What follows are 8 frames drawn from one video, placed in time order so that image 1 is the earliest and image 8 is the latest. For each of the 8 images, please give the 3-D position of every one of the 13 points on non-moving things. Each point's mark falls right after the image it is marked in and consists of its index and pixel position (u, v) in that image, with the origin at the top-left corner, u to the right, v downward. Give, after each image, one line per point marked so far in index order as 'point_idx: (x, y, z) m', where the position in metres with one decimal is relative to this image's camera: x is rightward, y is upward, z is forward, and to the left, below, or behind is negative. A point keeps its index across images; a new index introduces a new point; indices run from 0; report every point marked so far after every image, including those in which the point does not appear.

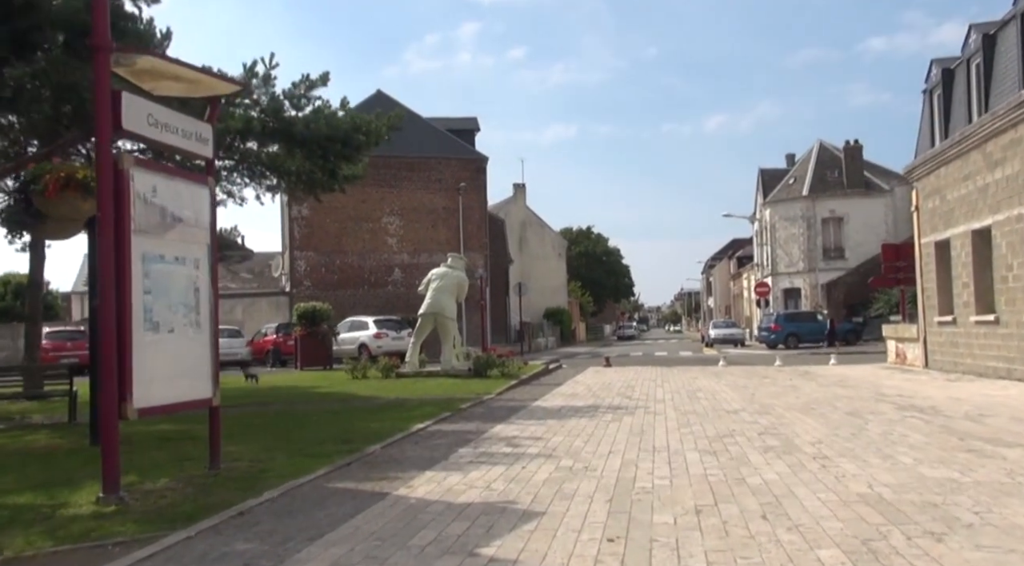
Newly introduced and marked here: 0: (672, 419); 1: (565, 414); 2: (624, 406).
0: (+2.2, -1.9, +12.3) m
1: (+0.7, -2.0, +13.5) m
2: (+1.8, -2.0, +14.6) m
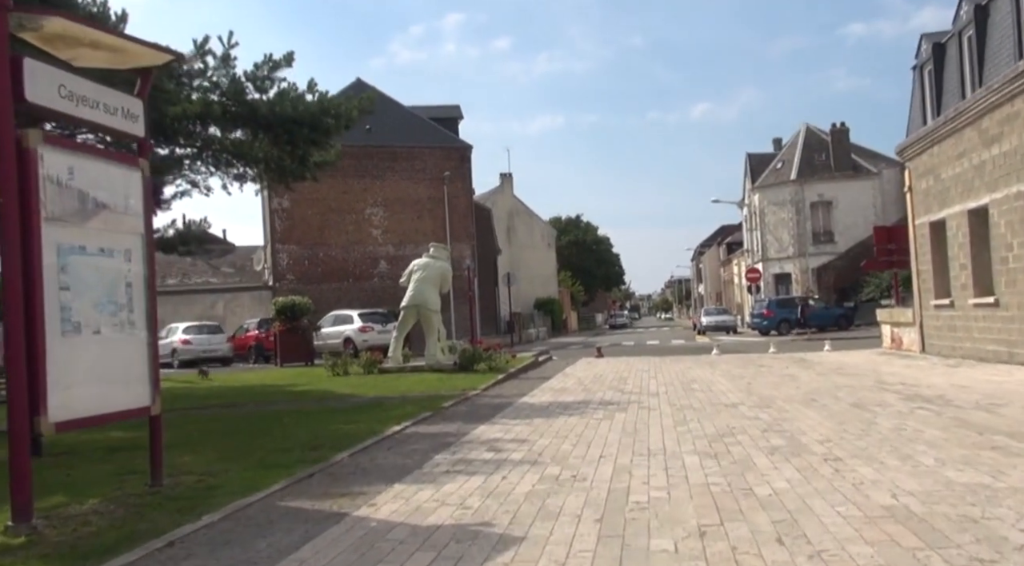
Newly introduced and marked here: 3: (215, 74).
0: (+2.0, -1.7, +11.5) m
1: (+0.5, -1.9, +12.7) m
2: (+1.6, -1.9, +13.8) m
3: (-5.1, +3.6, +15.2) m
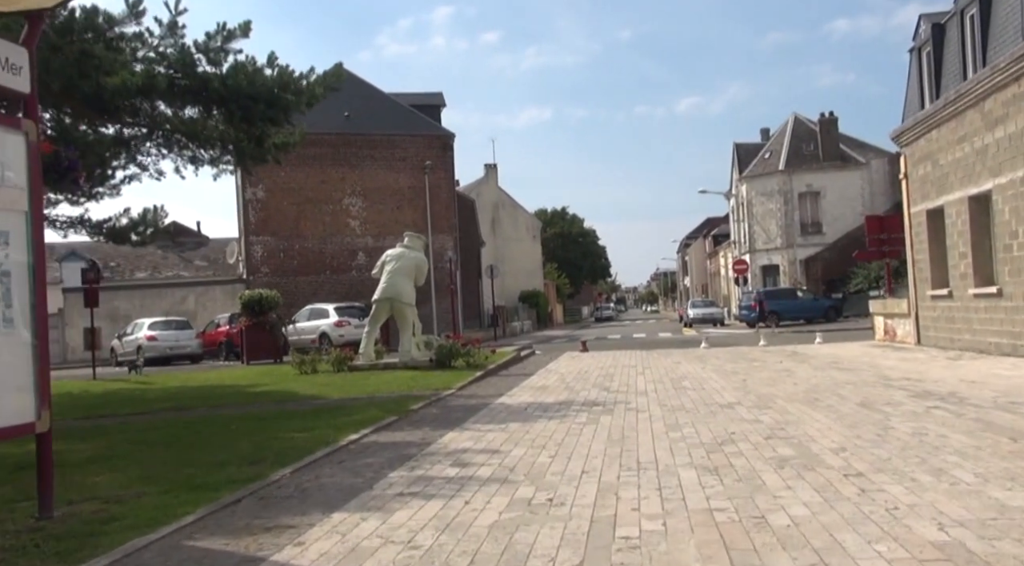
0: (+1.7, -1.6, +10.4) m
1: (+0.2, -1.7, +11.6) m
2: (+1.3, -1.7, +12.7) m
3: (-5.5, +3.7, +13.9) m
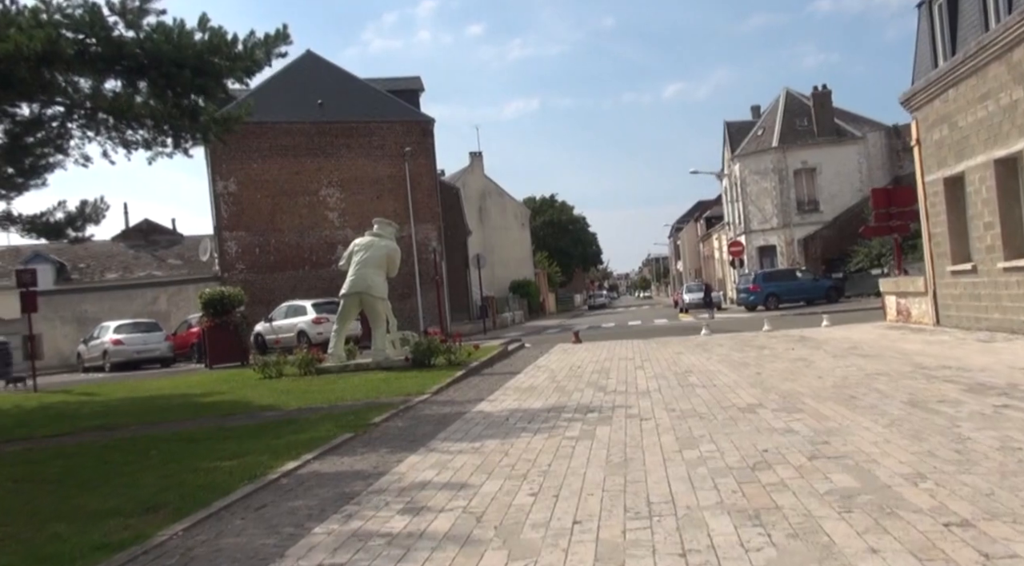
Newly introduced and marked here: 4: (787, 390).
0: (+1.5, -1.4, +8.5) m
1: (0.0, -1.6, +9.7) m
2: (+1.0, -1.5, +10.8) m
3: (-6.0, +3.7, +11.9) m
4: (+3.4, -1.3, +11.0) m
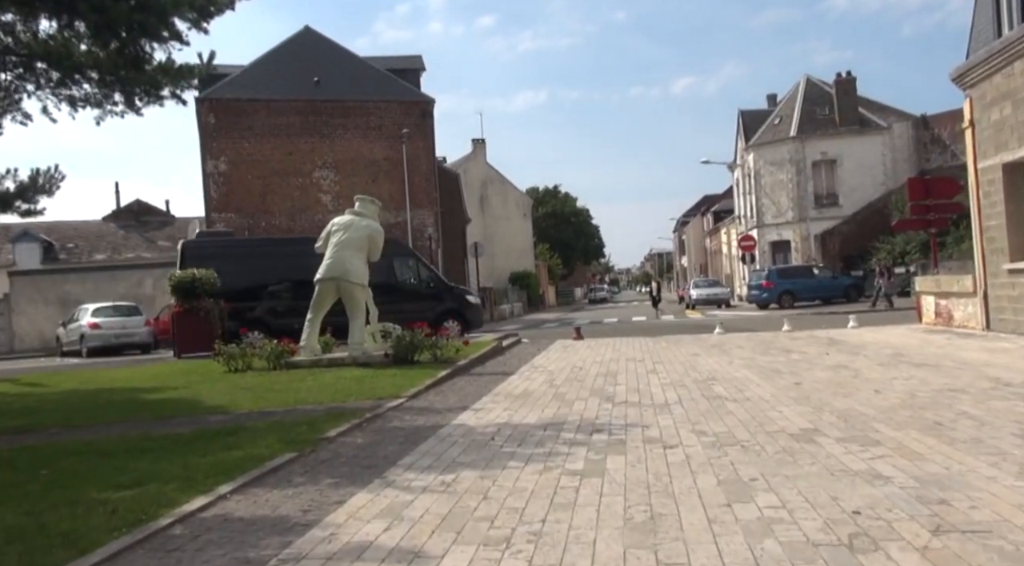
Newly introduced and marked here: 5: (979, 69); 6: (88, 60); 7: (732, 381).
0: (+1.4, -1.3, +6.4) m
1: (-0.2, -1.4, +7.6) m
2: (+0.9, -1.4, +8.7) m
3: (-5.9, +4.1, +9.8) m
4: (+3.3, -1.3, +8.8) m
5: (+9.7, +4.4, +18.4) m
6: (-5.1, +2.7, +10.1) m
7: (+2.9, -1.3, +12.0) m
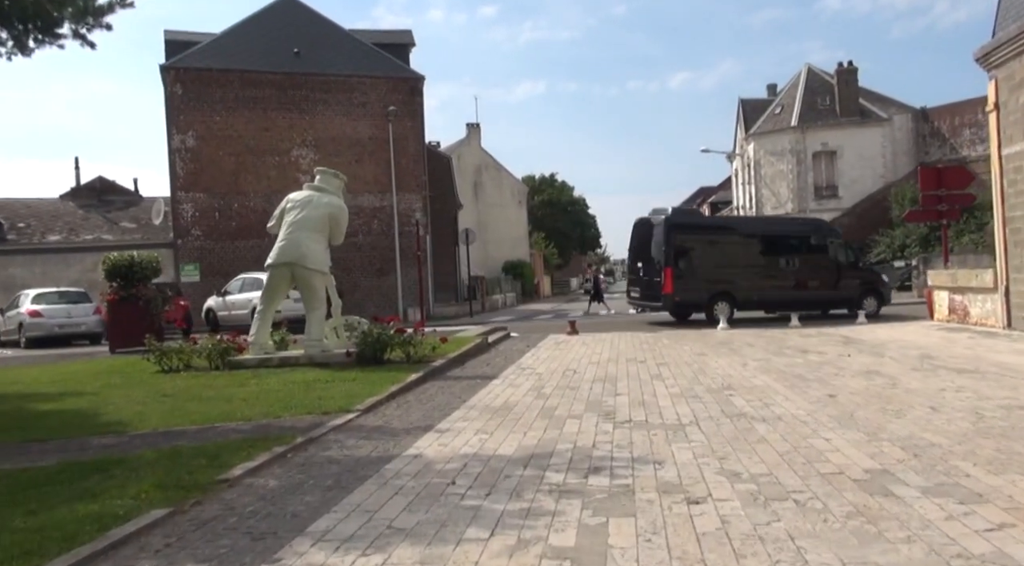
0: (+1.1, -1.3, +4.3) m
1: (-0.4, -1.3, +5.5) m
2: (+0.7, -1.3, +6.7) m
3: (-6.1, +4.2, +7.6) m
4: (+3.1, -1.2, +6.8) m
5: (+9.5, +4.6, +16.4) m
6: (-5.3, +2.8, +8.0) m
7: (+2.7, -1.2, +10.0) m
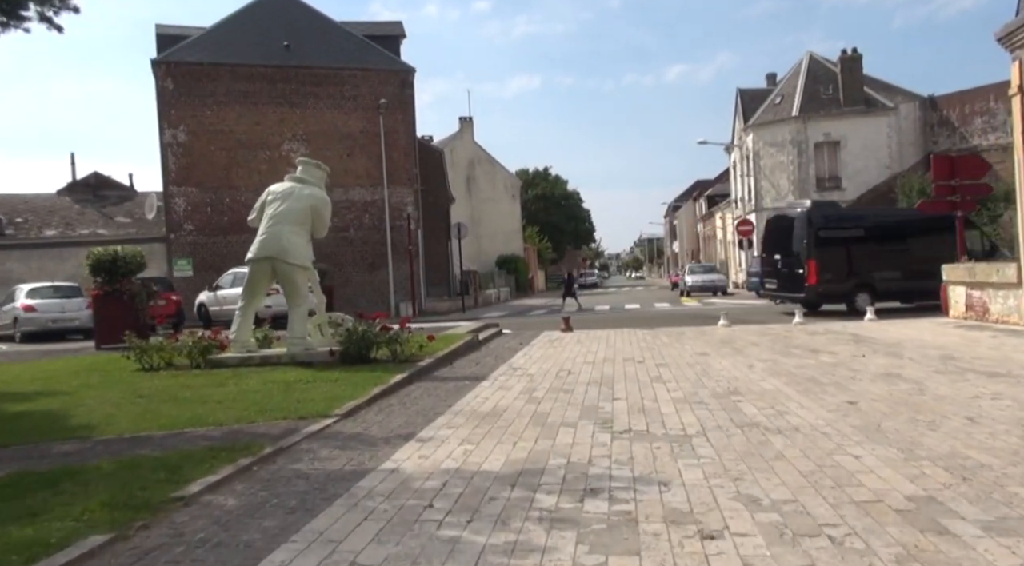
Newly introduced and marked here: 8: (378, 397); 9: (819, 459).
0: (+1.1, -1.3, +3.6) m
1: (-0.5, -1.3, +4.8) m
2: (+0.6, -1.3, +5.9) m
3: (-6.2, +4.2, +6.8) m
4: (+3.0, -1.2, +6.1) m
5: (+9.4, +4.6, +15.6) m
6: (-5.4, +2.9, +7.2) m
7: (+2.6, -1.2, +9.3) m
8: (-1.5, -1.3, +9.9) m
9: (+2.1, -1.2, +6.1) m
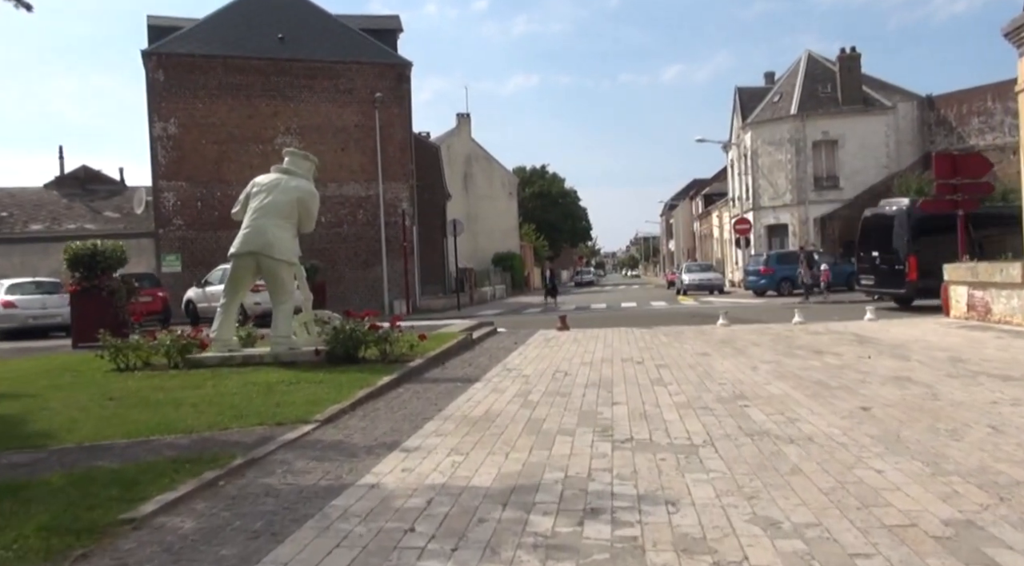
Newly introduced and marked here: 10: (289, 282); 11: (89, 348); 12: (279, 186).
0: (+1.0, -1.3, +3.1) m
1: (-0.5, -1.3, +4.2) m
2: (+0.5, -1.3, +5.4) m
3: (-6.2, +4.3, +6.2) m
4: (+2.9, -1.2, +5.6) m
5: (+9.3, +4.6, +15.1) m
6: (-5.5, +2.9, +6.6) m
7: (+2.5, -1.2, +8.7) m
8: (-1.6, -1.2, +9.3) m
9: (+2.0, -1.2, +5.6) m
10: (-3.2, 0.0, +12.7) m
11: (-8.0, -1.3, +16.9) m
12: (-3.3, +1.4, +12.6) m
